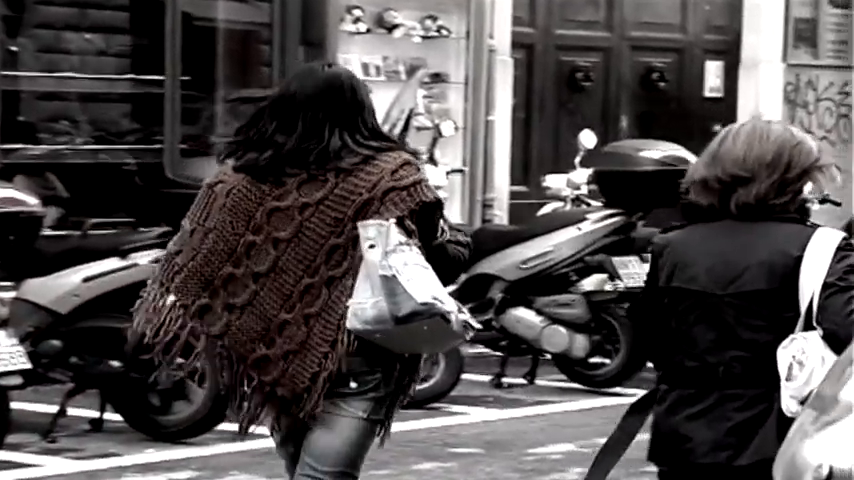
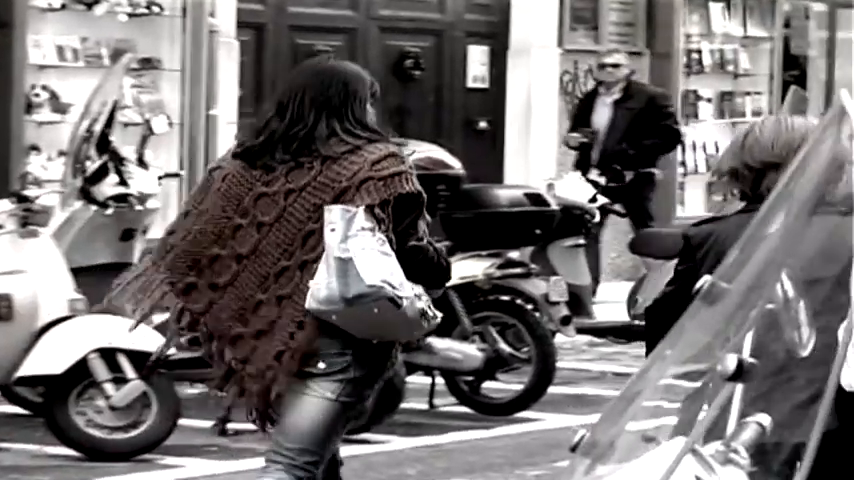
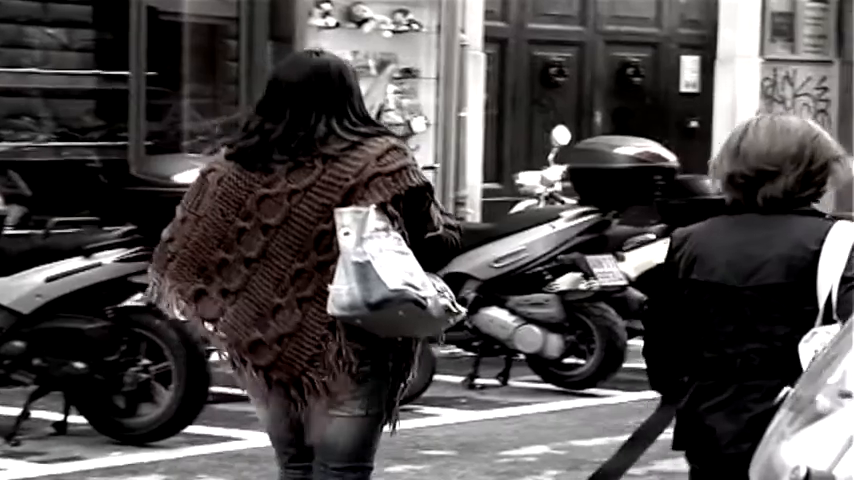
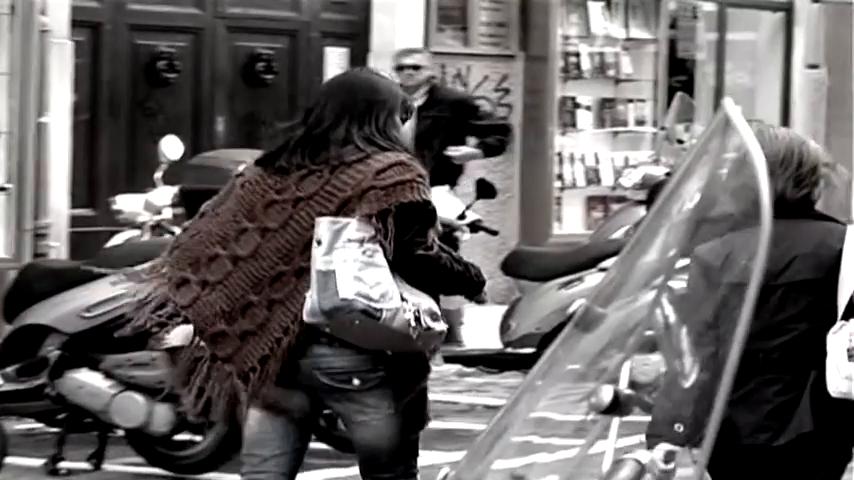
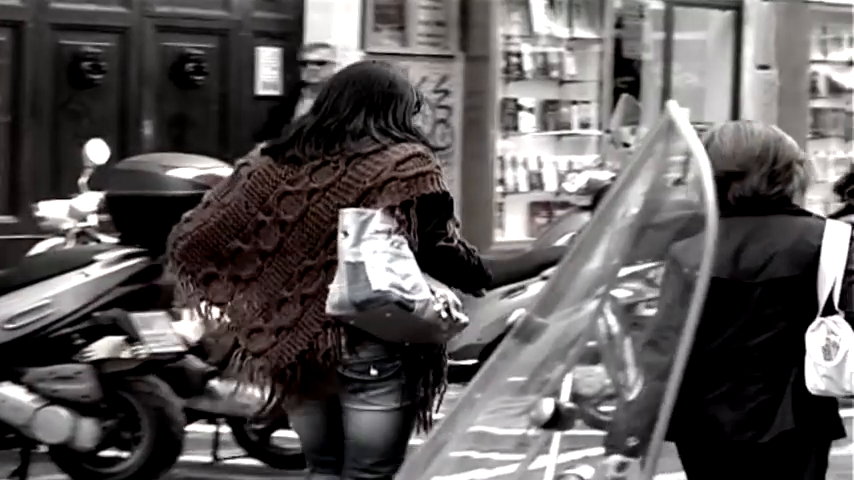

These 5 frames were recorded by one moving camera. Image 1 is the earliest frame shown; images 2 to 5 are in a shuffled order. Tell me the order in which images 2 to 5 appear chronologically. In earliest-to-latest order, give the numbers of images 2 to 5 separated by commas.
3, 2, 4, 5
